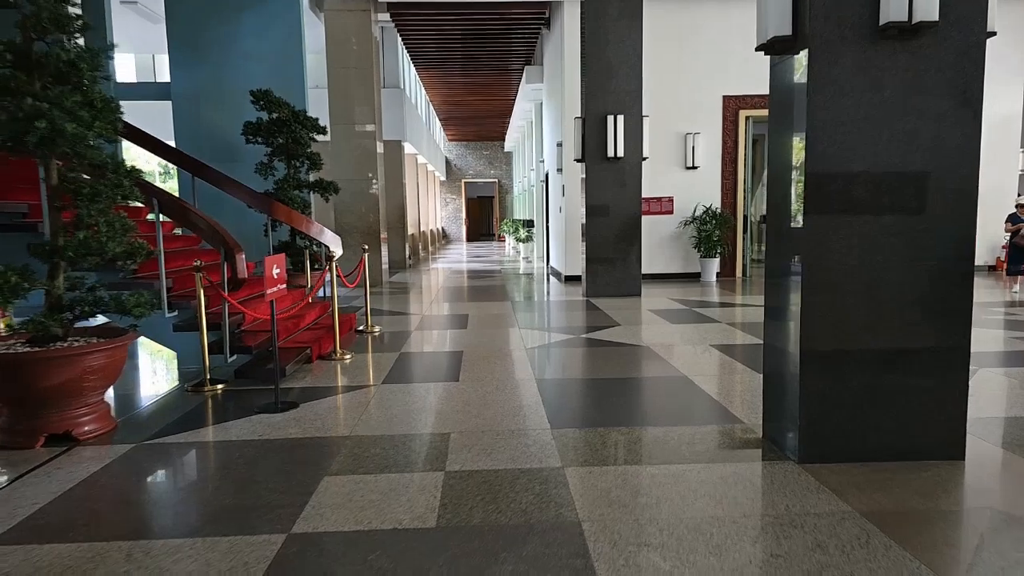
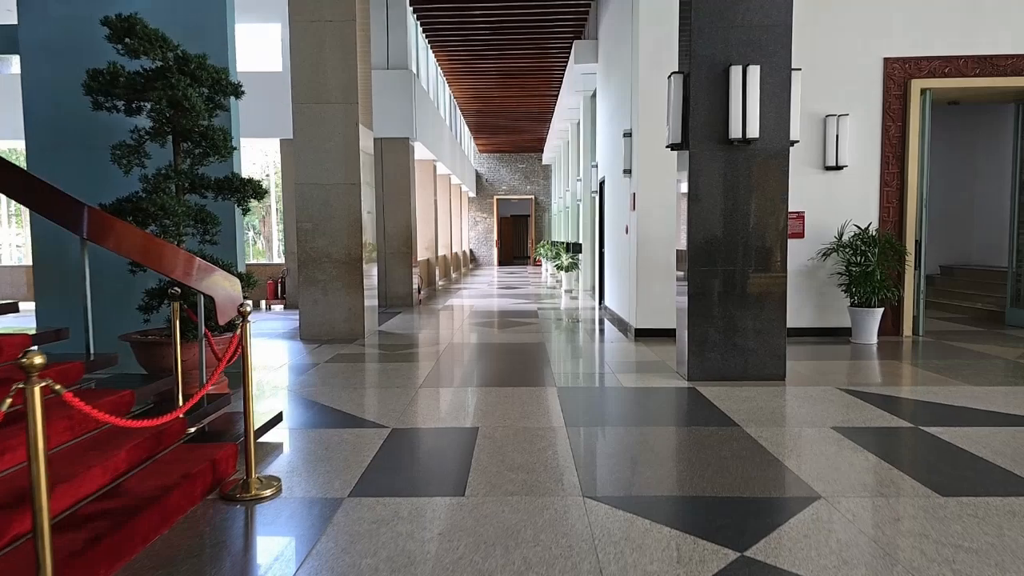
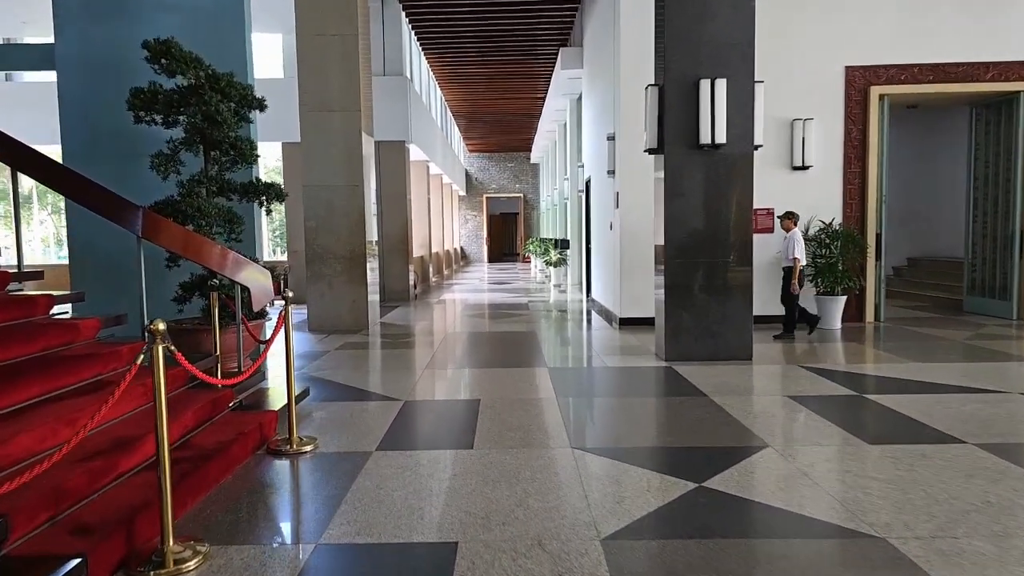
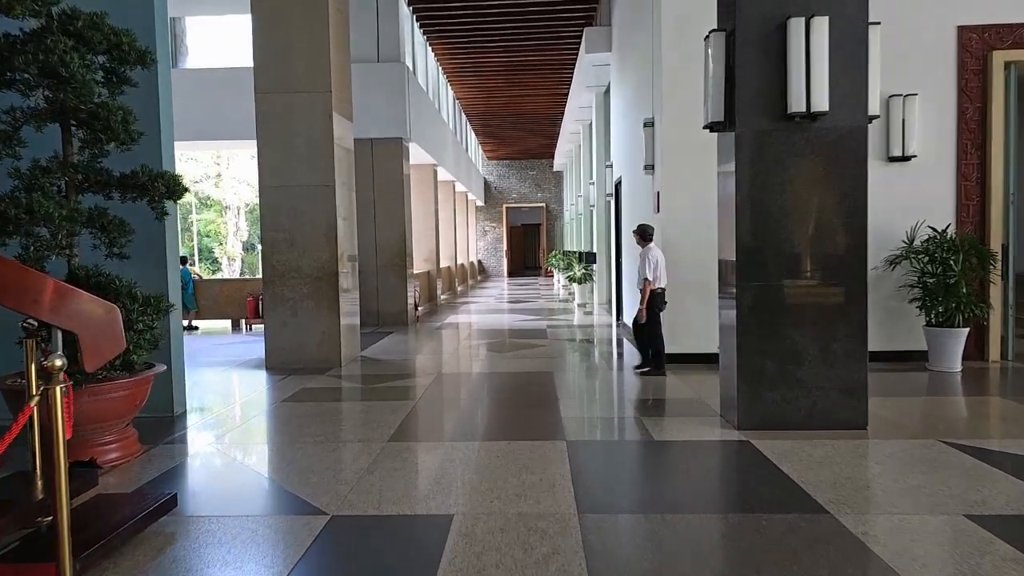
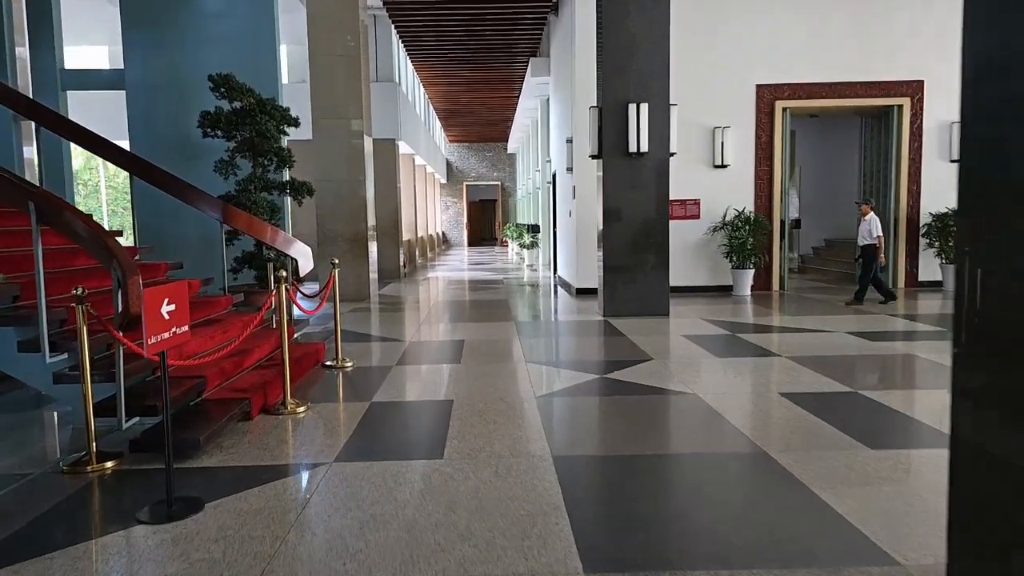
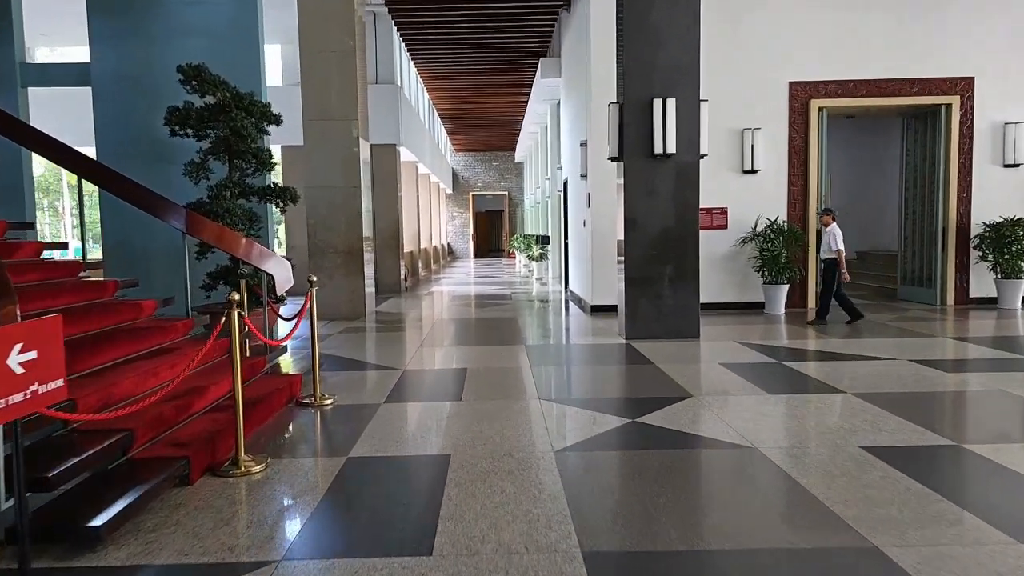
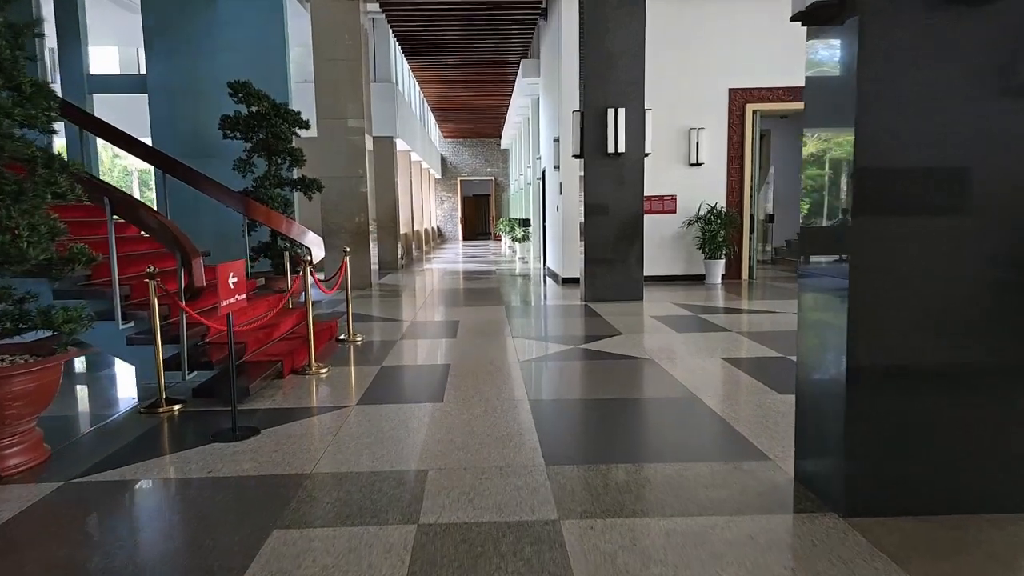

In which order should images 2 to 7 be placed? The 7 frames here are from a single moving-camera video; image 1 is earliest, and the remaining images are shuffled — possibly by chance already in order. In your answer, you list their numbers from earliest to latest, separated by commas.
7, 5, 6, 3, 2, 4
